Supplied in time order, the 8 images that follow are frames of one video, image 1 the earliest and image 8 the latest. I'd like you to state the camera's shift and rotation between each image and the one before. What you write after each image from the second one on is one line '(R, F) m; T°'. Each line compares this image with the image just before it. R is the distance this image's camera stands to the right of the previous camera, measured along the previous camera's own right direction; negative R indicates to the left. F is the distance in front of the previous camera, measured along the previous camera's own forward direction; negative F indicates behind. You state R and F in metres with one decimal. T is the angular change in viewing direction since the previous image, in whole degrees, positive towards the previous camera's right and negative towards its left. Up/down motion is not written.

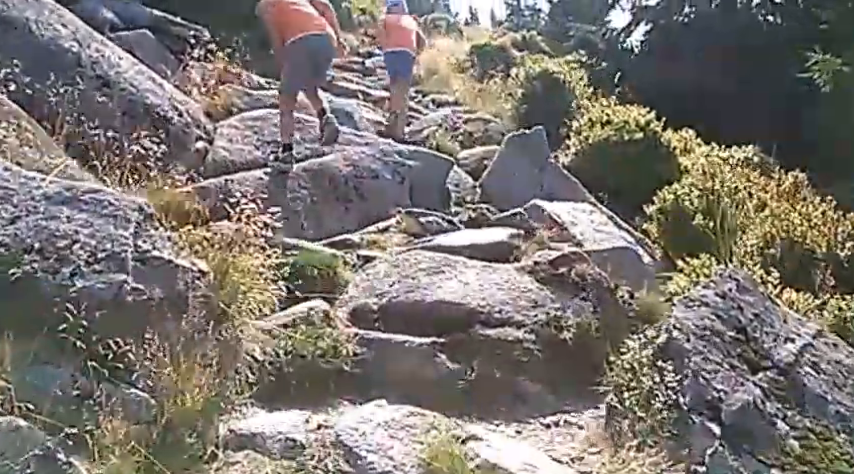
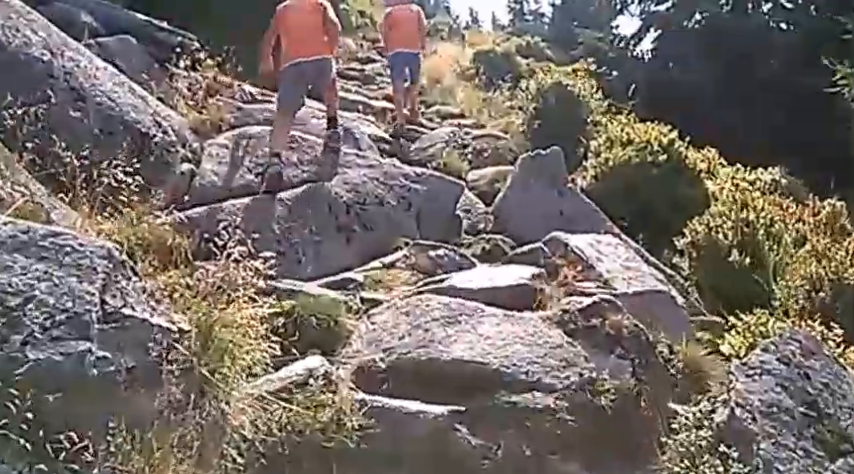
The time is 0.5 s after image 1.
(-0.1, +0.6) m; +1°
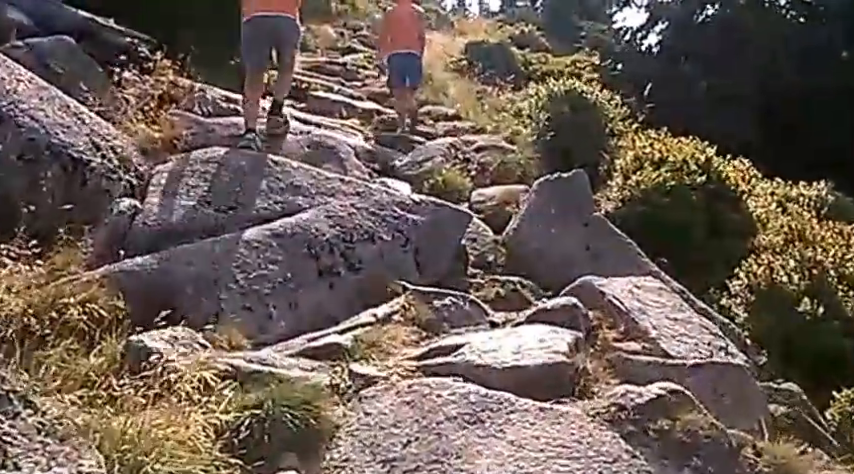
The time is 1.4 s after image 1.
(-0.1, +1.1) m; +1°
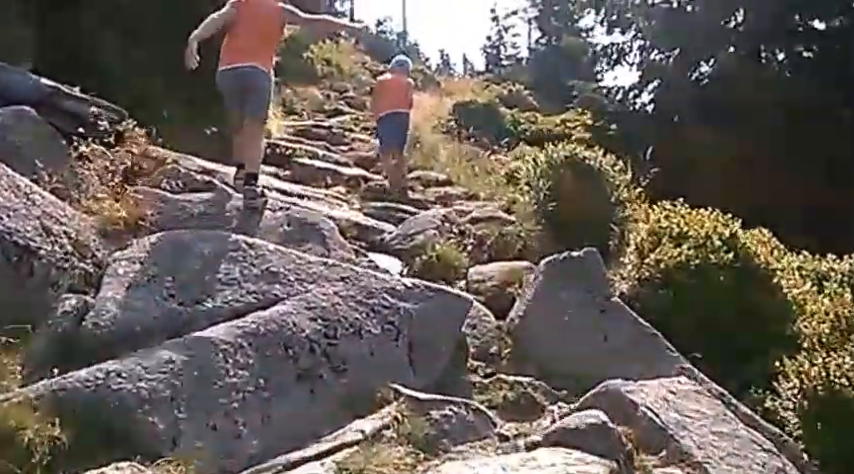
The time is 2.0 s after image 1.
(0.0, +0.6) m; +1°
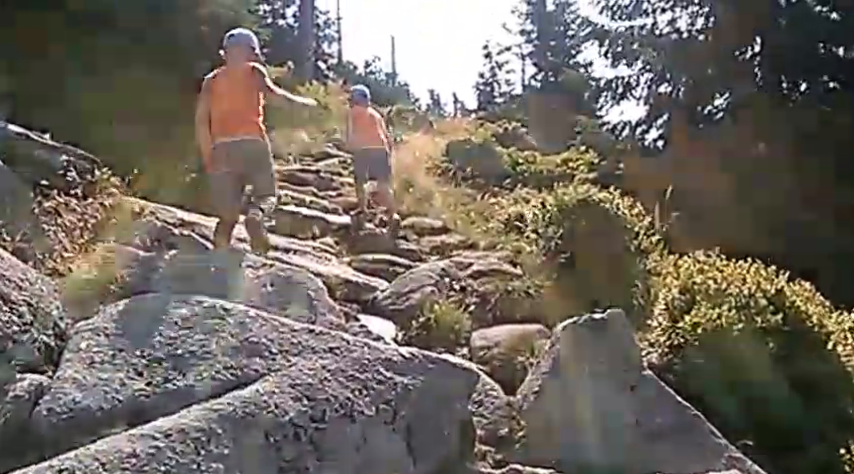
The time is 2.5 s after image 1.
(0.0, +0.5) m; +1°
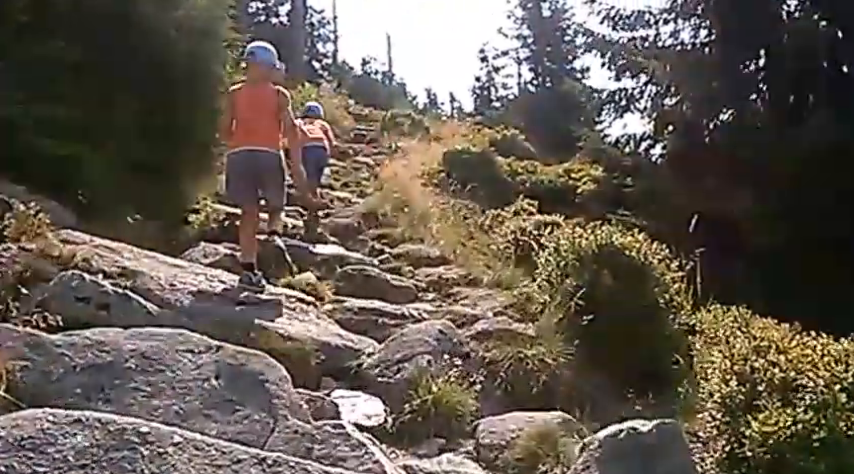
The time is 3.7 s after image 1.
(0.0, +1.2) m; 0°
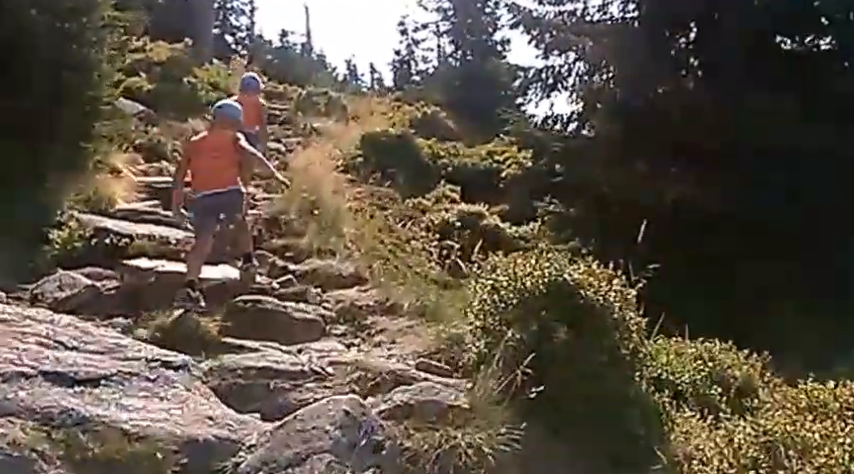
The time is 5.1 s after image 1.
(+0.2, +1.4) m; +5°
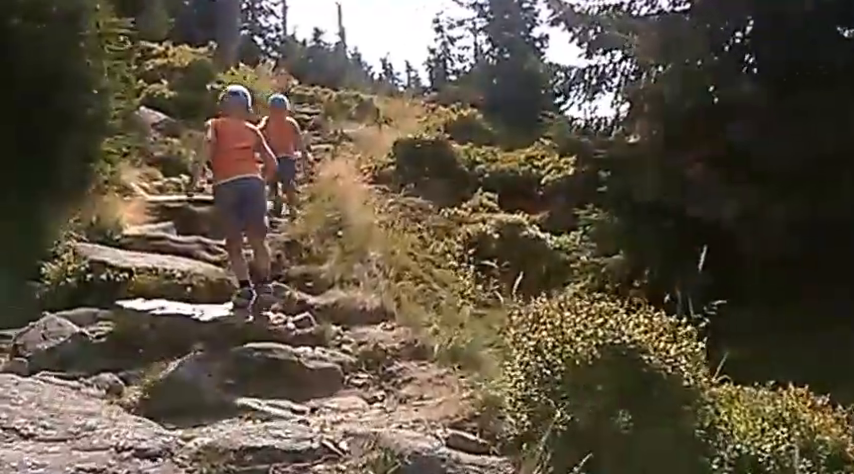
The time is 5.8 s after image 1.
(0.0, +0.9) m; -3°
